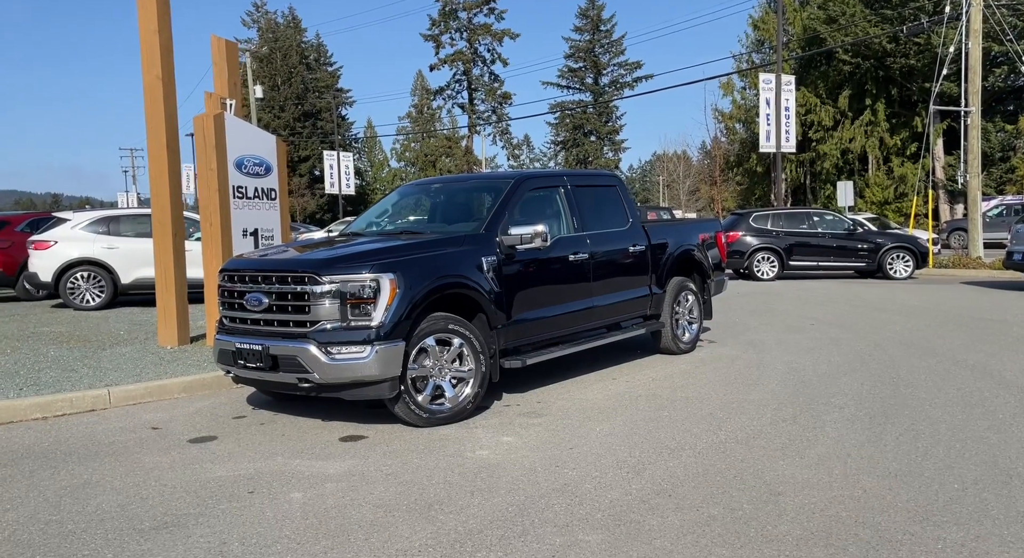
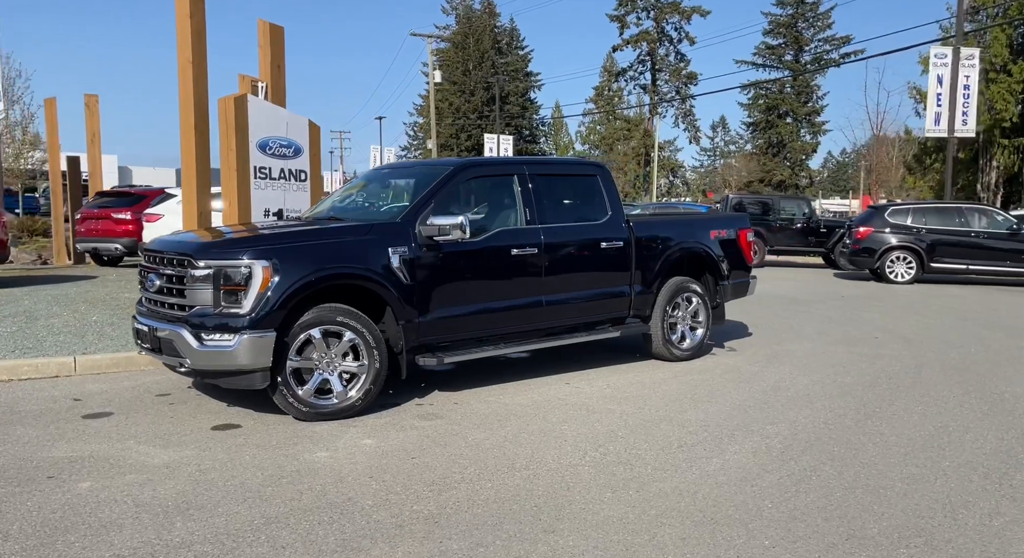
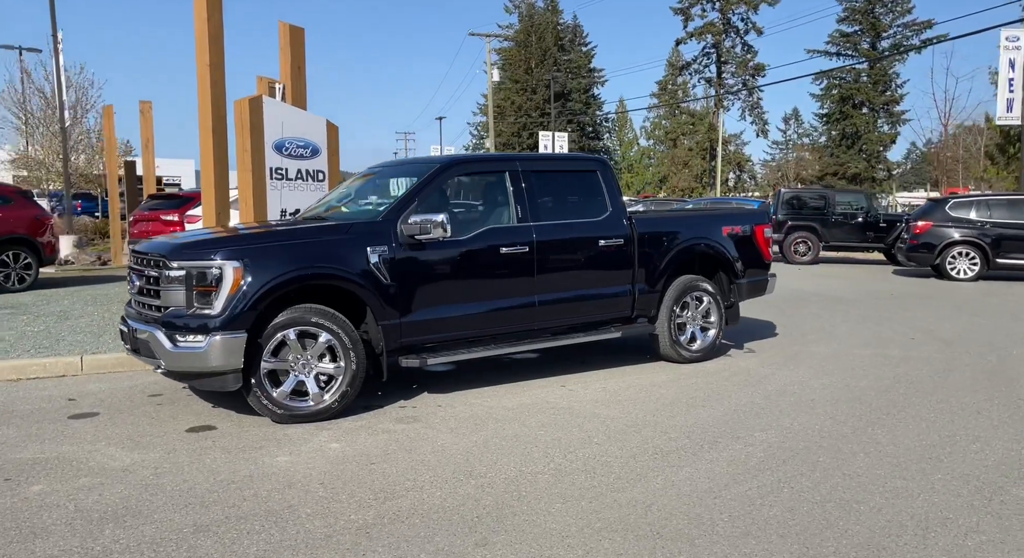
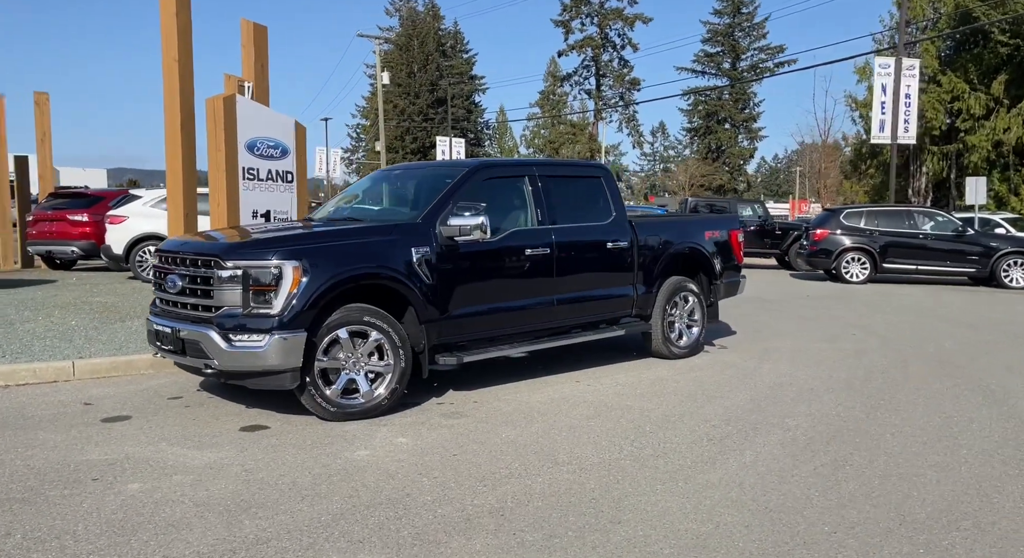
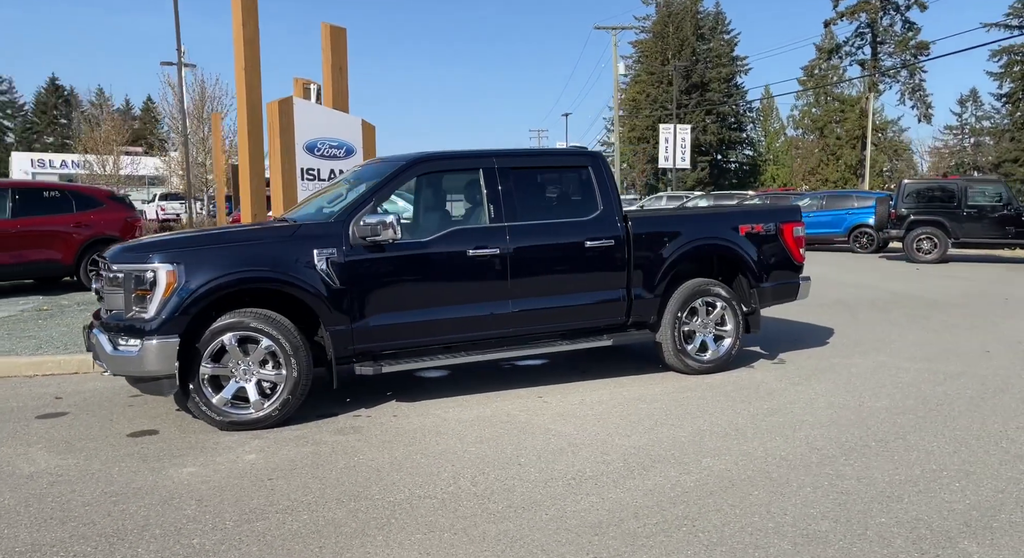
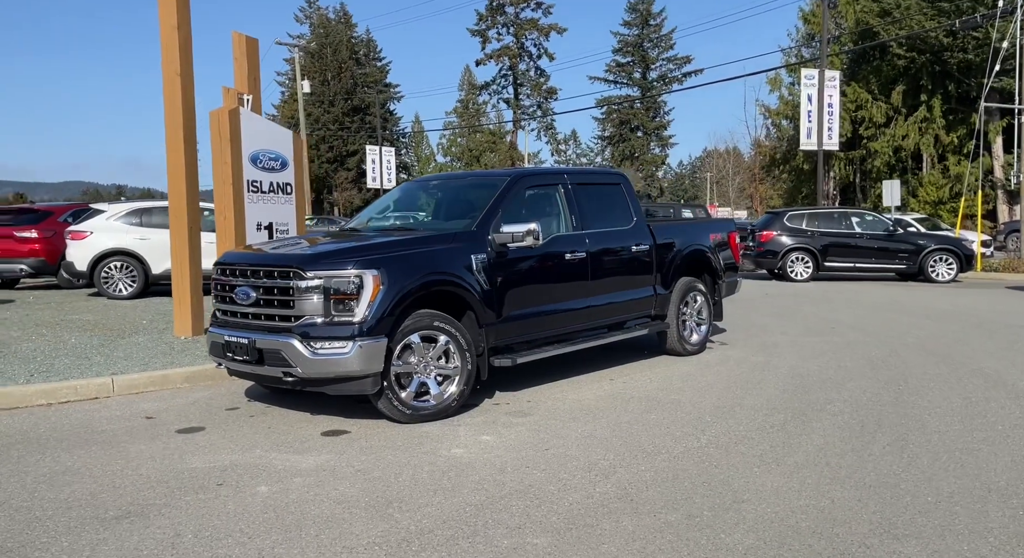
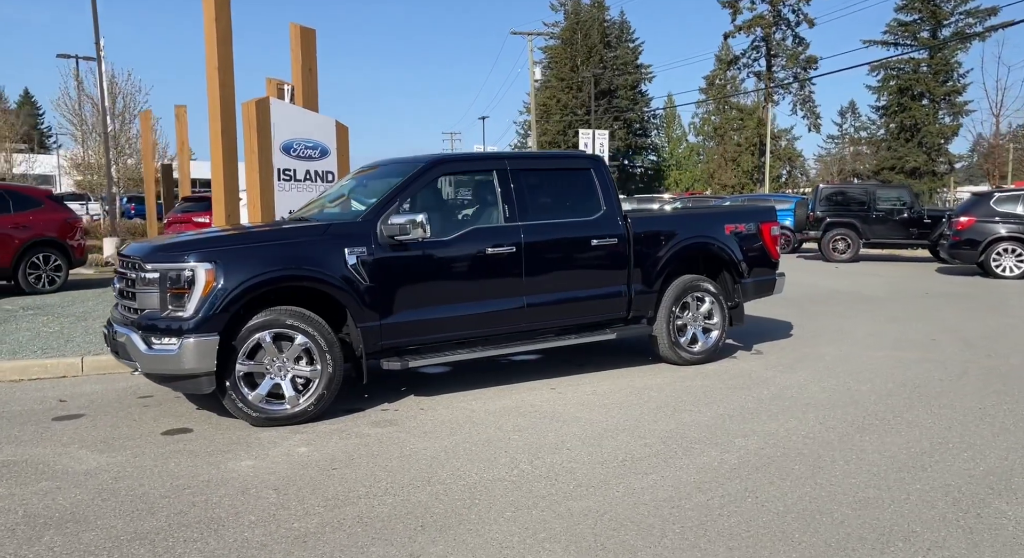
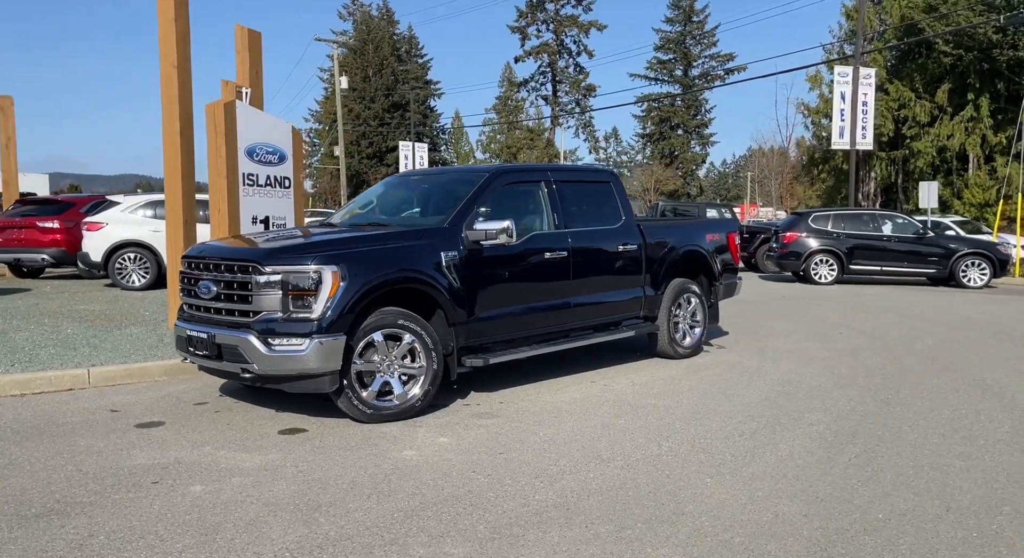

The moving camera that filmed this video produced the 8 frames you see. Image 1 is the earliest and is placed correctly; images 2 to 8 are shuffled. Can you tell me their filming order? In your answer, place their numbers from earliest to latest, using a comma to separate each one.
6, 8, 4, 2, 3, 7, 5
